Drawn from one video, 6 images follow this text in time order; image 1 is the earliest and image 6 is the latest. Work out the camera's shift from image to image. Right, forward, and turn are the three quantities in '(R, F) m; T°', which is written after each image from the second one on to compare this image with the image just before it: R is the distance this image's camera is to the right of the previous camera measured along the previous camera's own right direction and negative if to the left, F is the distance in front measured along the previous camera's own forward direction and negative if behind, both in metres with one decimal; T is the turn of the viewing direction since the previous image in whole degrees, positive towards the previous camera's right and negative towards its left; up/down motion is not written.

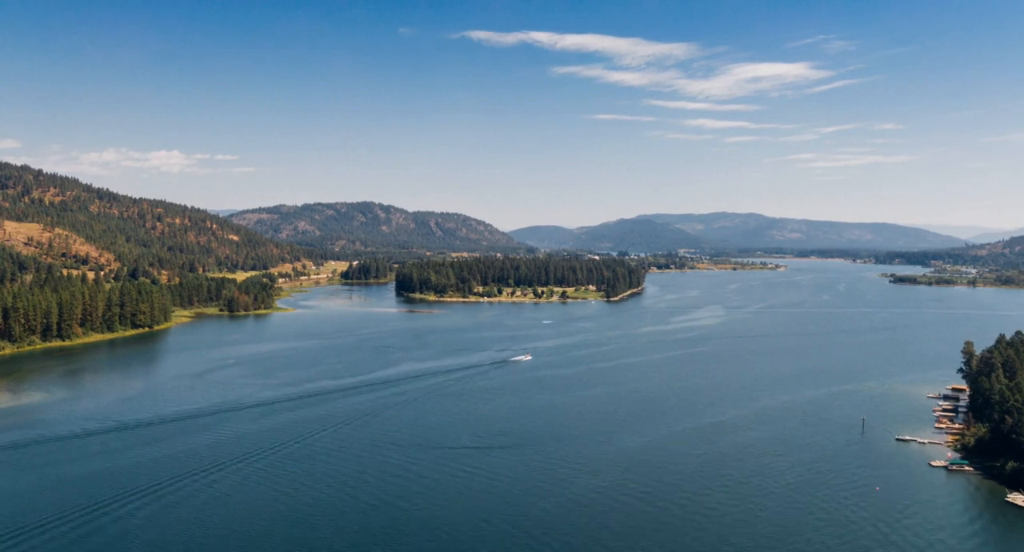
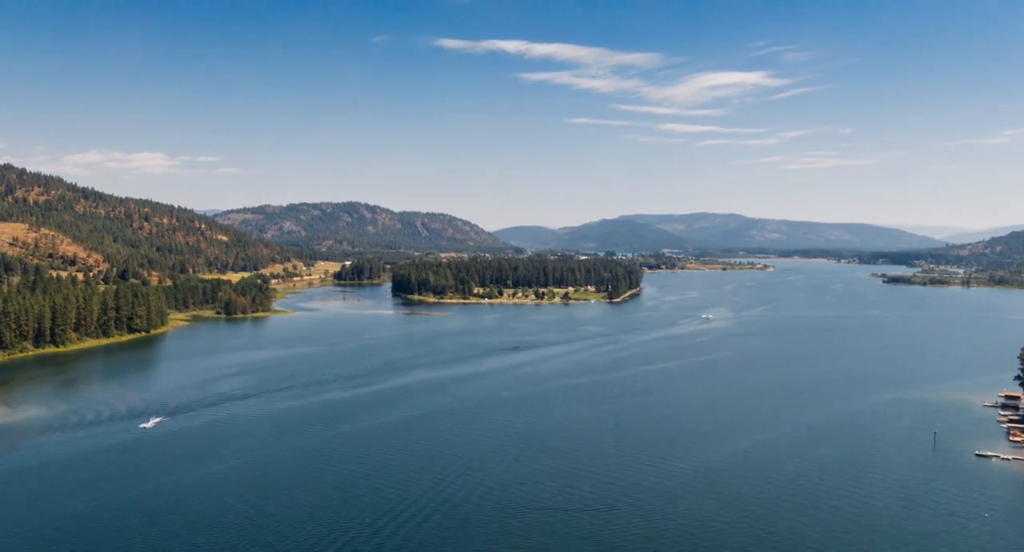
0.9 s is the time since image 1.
(-1.6, +1.8) m; +1°
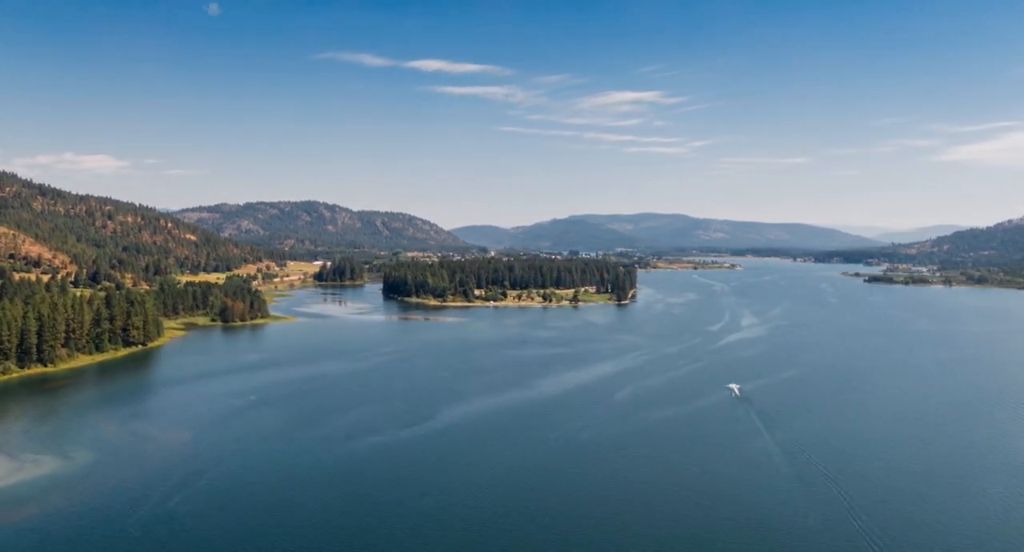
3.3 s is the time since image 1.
(-4.5, +5.2) m; +3°
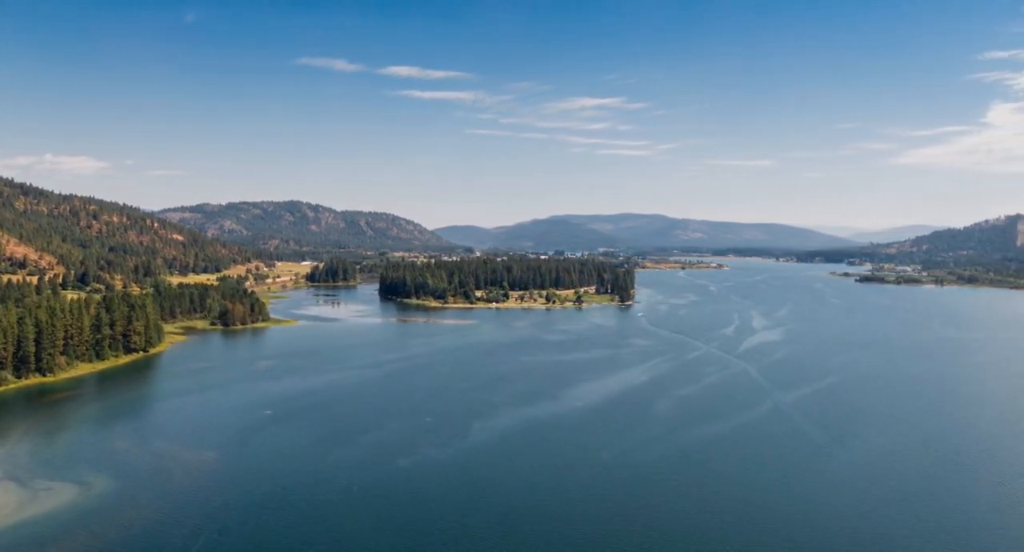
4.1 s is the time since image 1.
(-1.8, +1.8) m; +1°
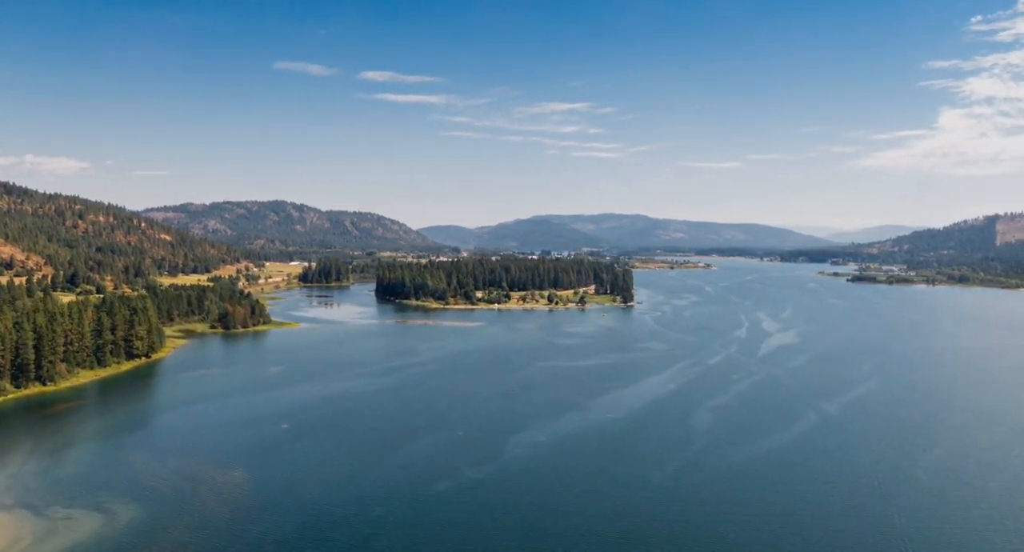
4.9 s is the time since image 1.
(-1.6, +1.6) m; +1°
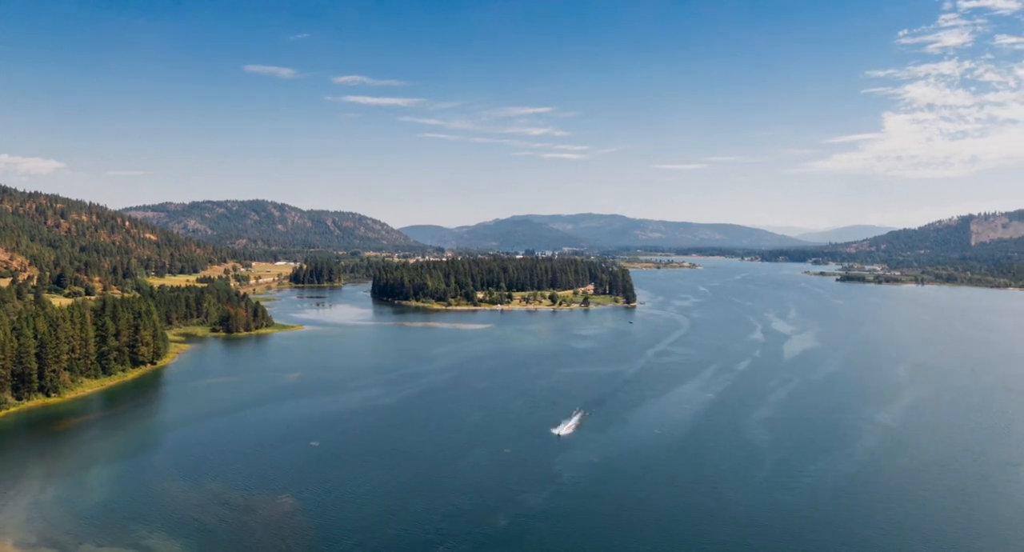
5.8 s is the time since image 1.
(-2.0, +1.8) m; +1°
